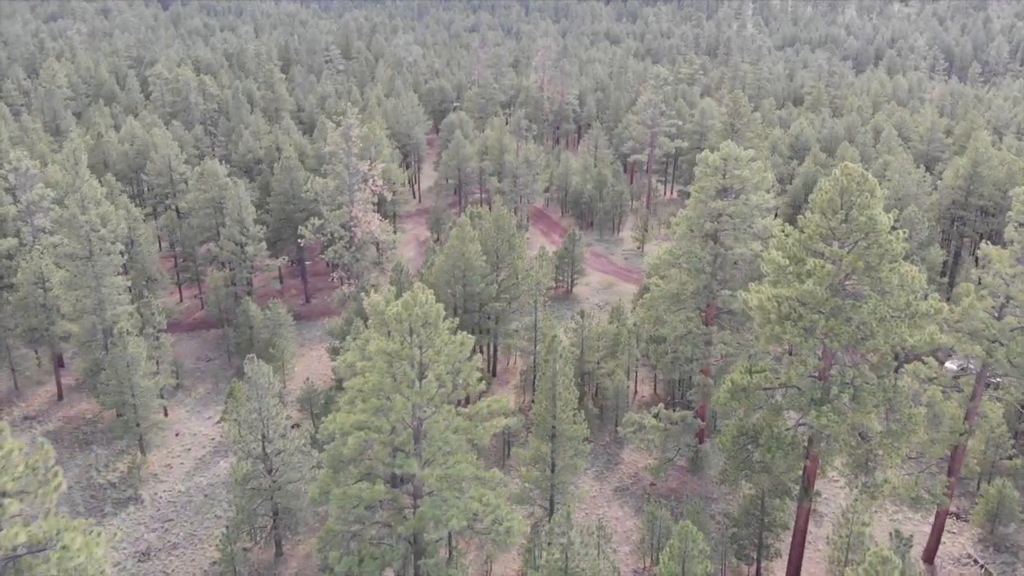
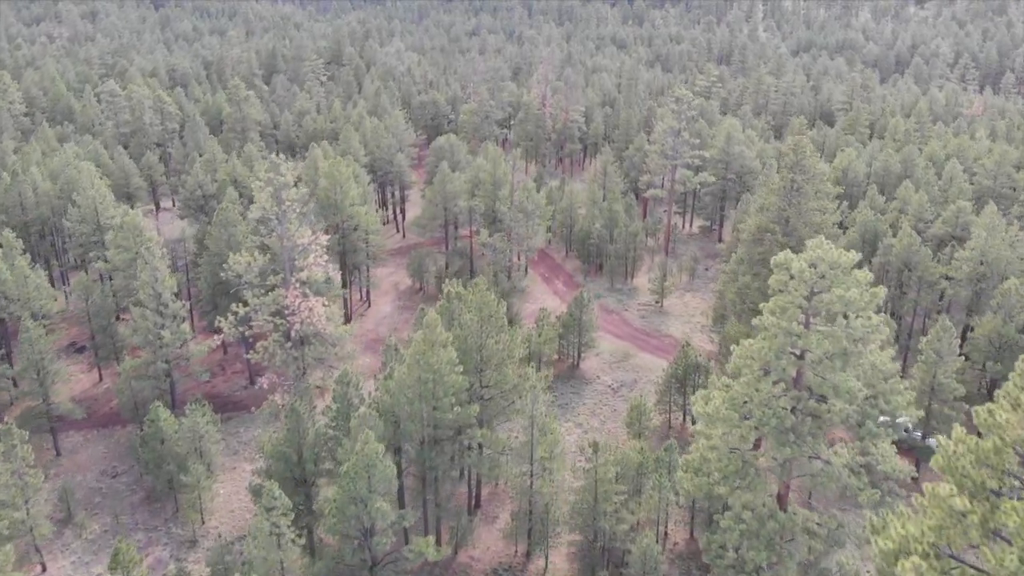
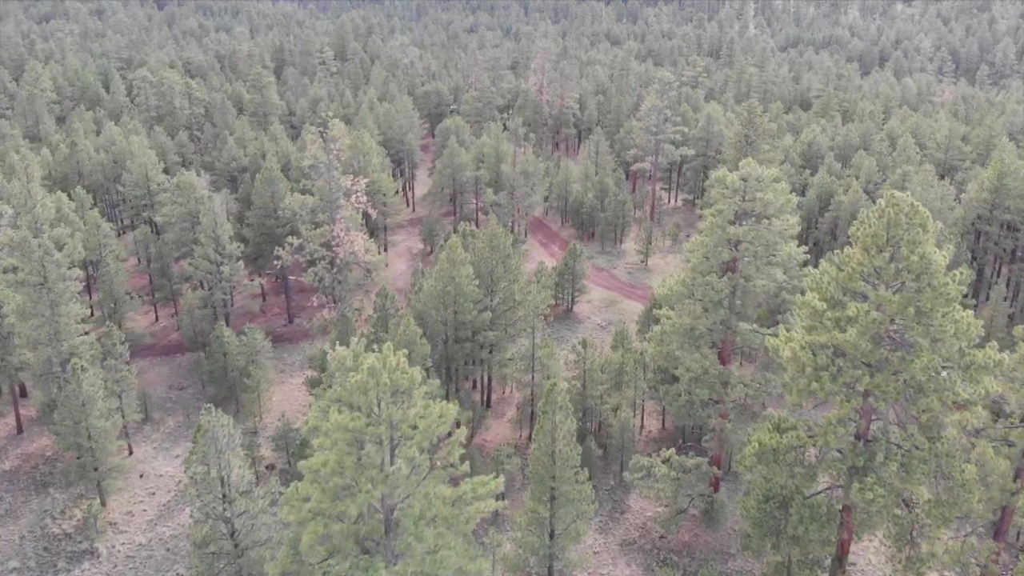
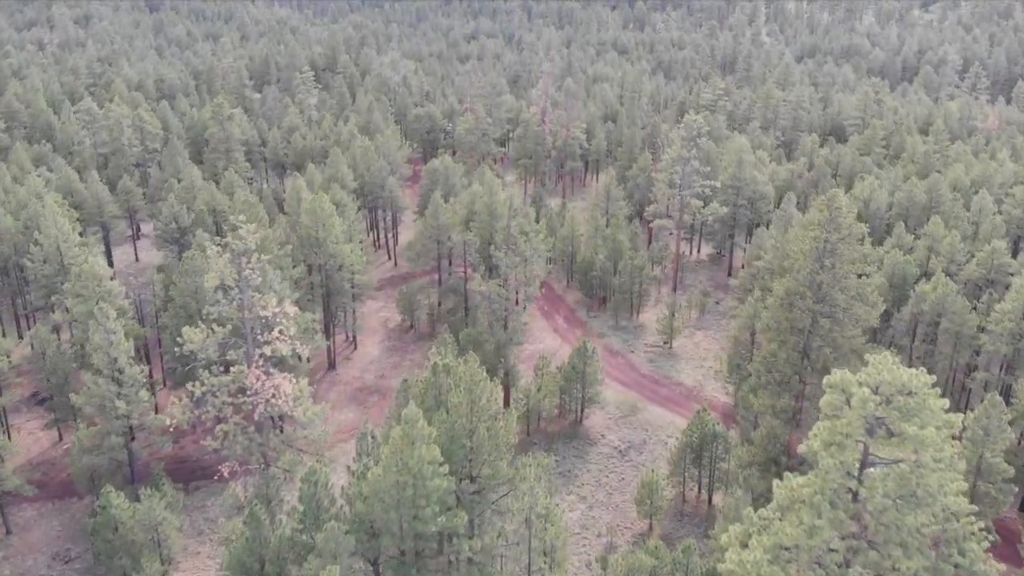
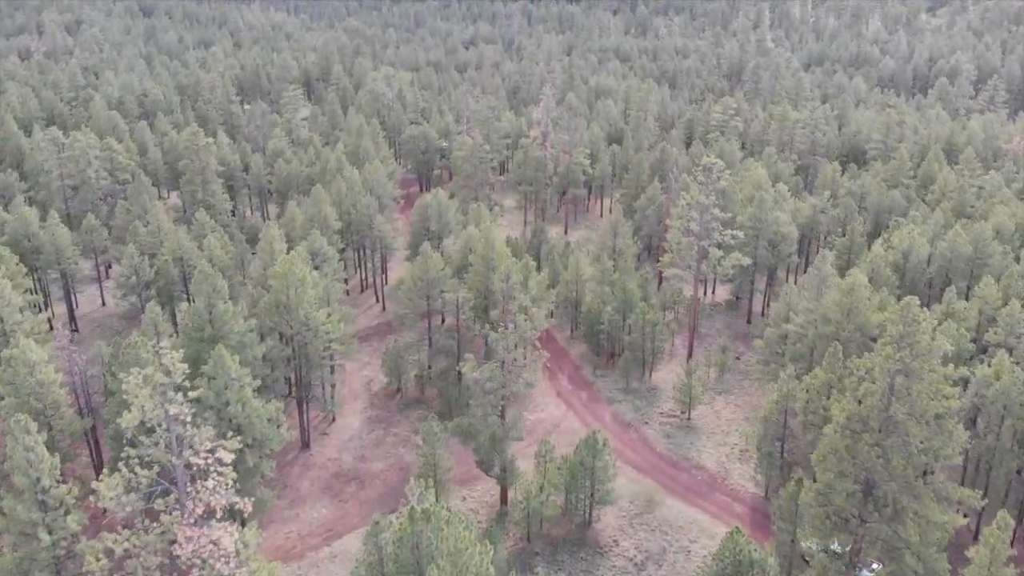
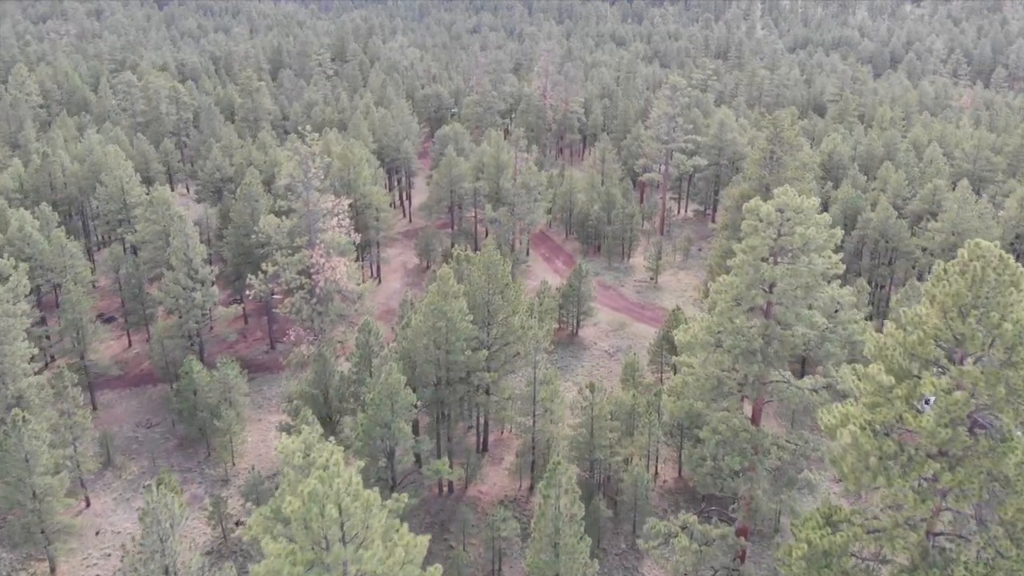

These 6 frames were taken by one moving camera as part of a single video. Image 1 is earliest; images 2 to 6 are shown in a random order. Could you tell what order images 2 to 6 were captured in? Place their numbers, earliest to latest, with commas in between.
3, 6, 2, 4, 5
